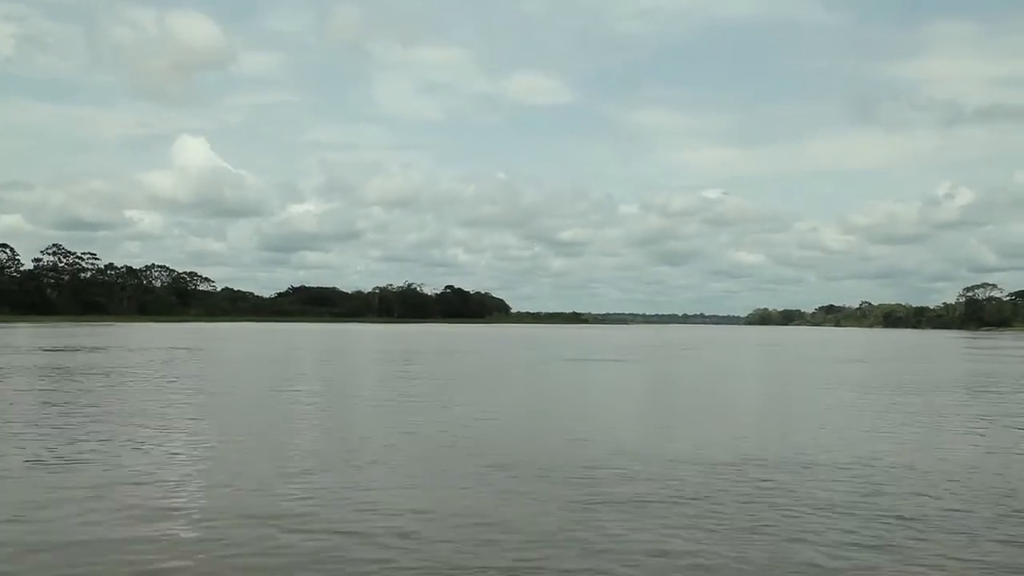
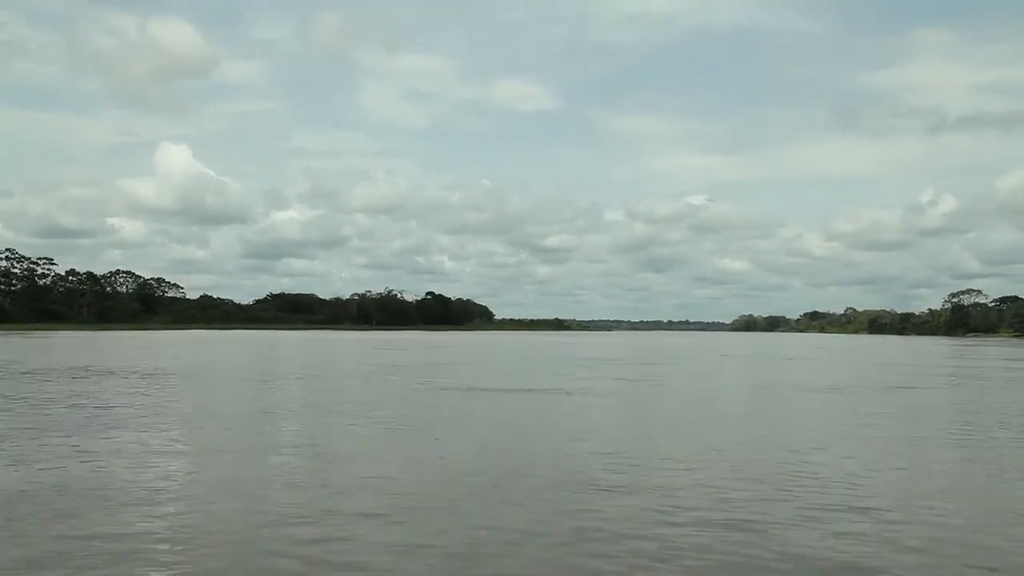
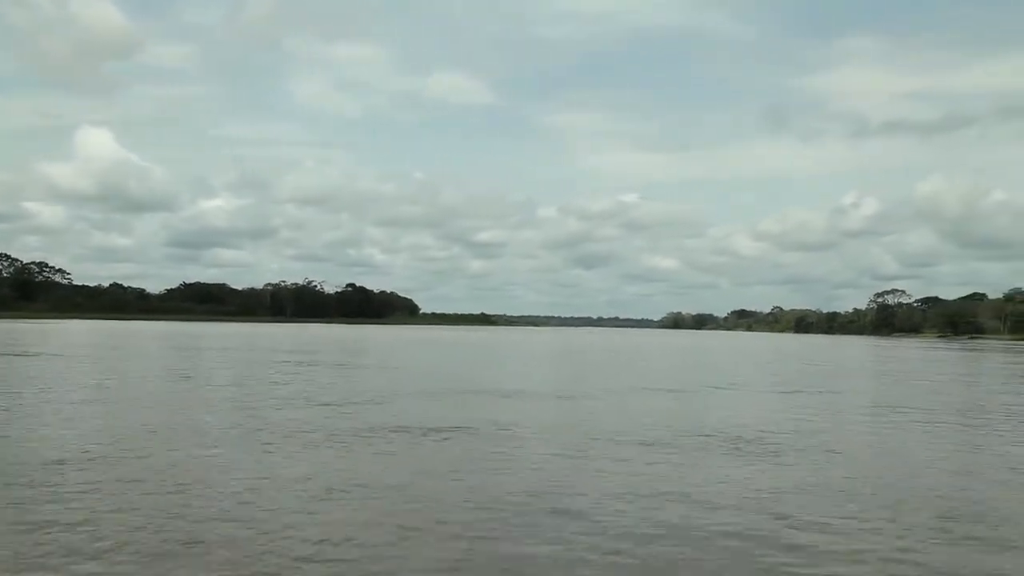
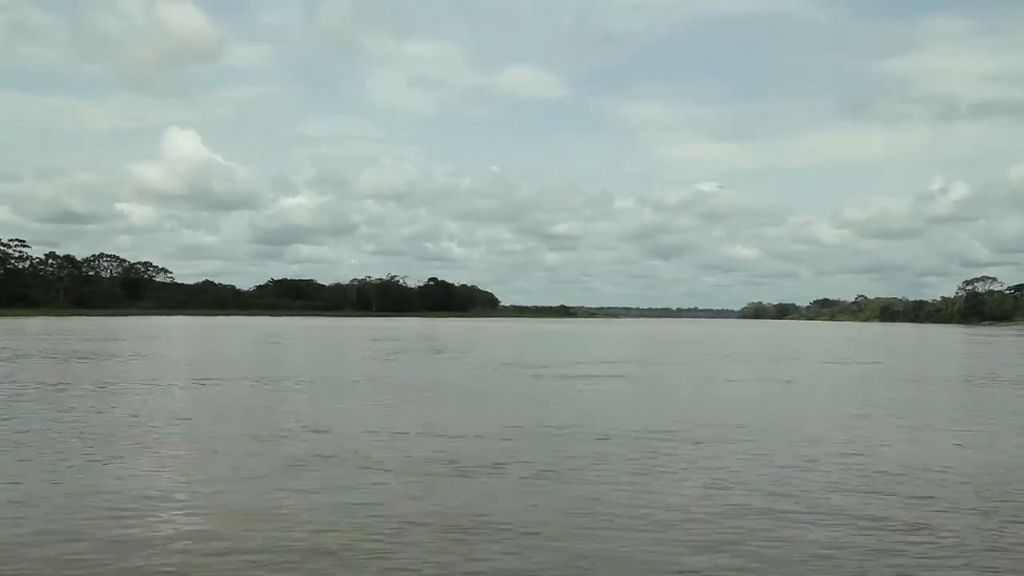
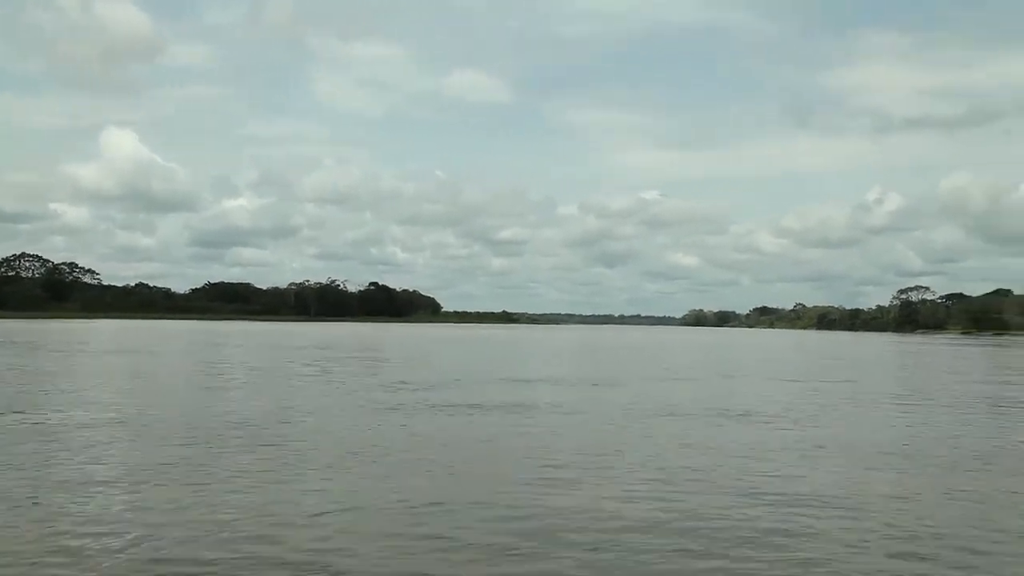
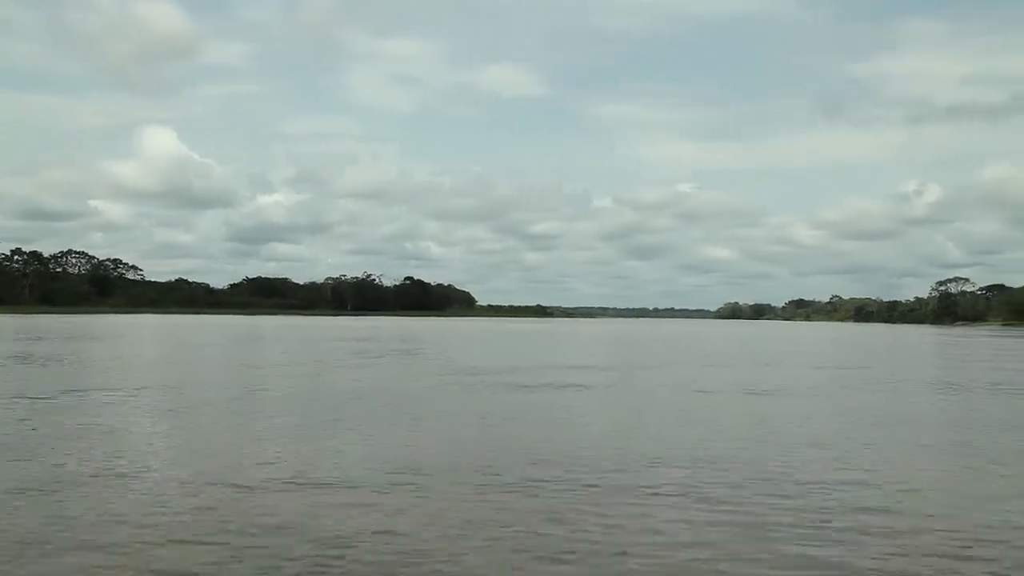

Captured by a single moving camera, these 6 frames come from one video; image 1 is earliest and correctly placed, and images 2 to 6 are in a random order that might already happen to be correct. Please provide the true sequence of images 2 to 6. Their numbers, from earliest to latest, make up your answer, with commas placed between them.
2, 4, 6, 5, 3
